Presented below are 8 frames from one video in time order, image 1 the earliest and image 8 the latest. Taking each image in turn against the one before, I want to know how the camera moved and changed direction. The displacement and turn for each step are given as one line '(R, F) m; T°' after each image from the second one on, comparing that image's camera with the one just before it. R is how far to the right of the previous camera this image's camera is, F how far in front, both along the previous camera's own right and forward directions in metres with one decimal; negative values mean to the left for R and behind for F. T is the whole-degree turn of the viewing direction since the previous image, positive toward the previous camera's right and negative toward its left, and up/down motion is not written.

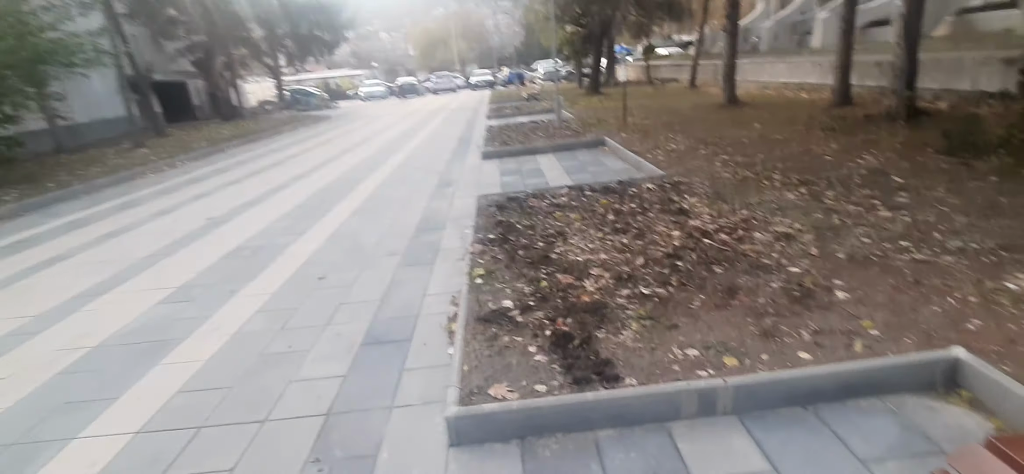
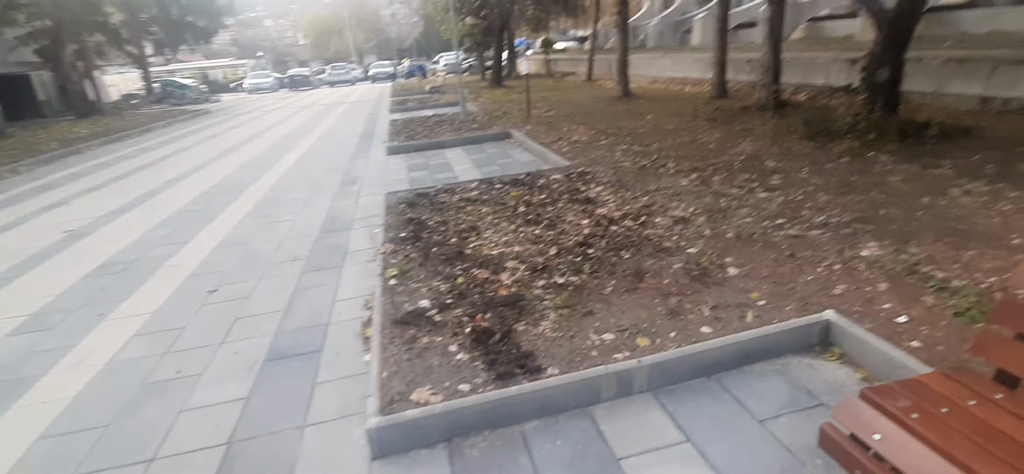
(0.0, 0.0) m; +11°
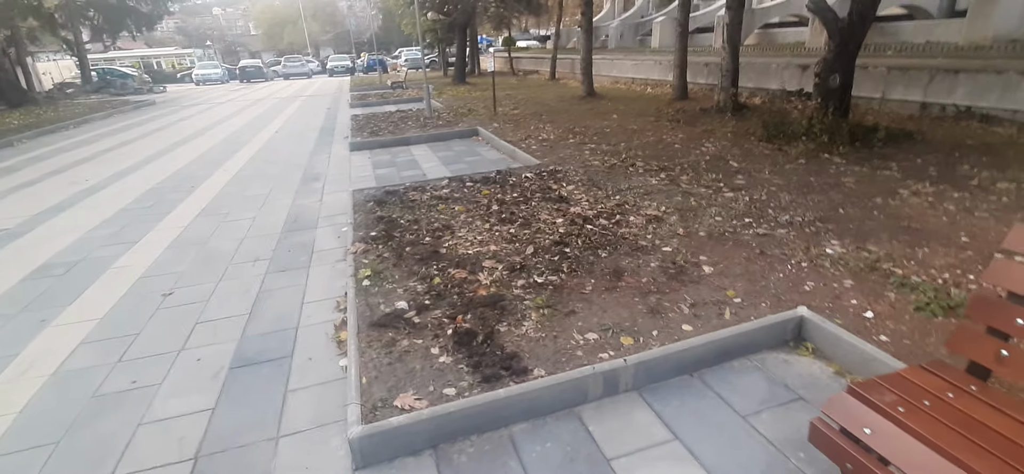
(-0.1, +0.1) m; +5°
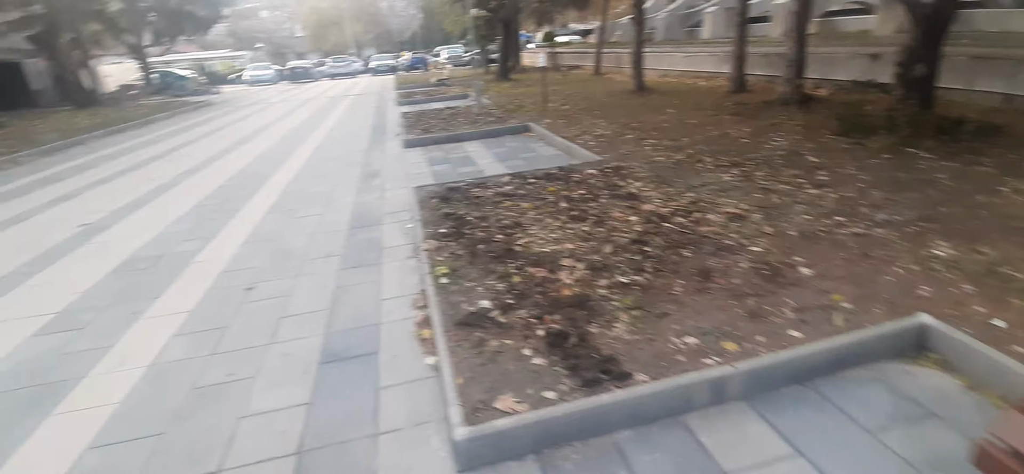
(-0.3, +0.1) m; -4°
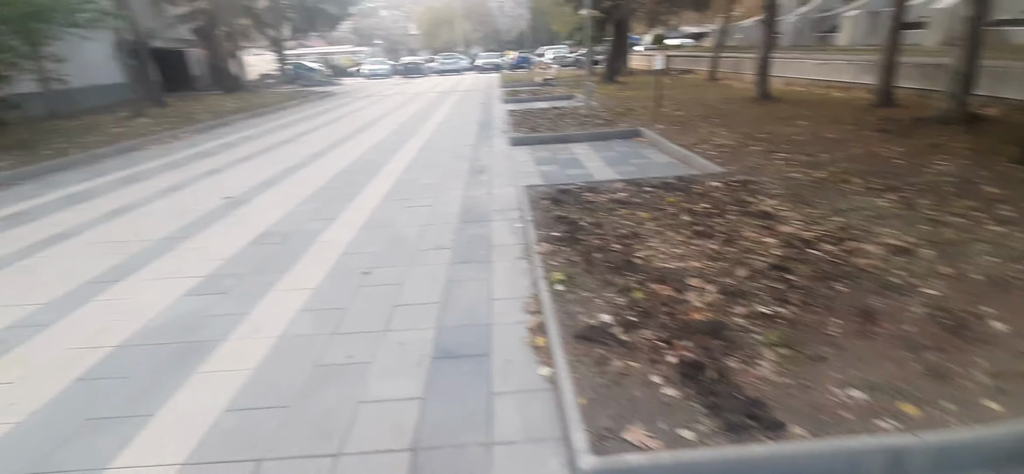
(-0.3, +0.1) m; -10°
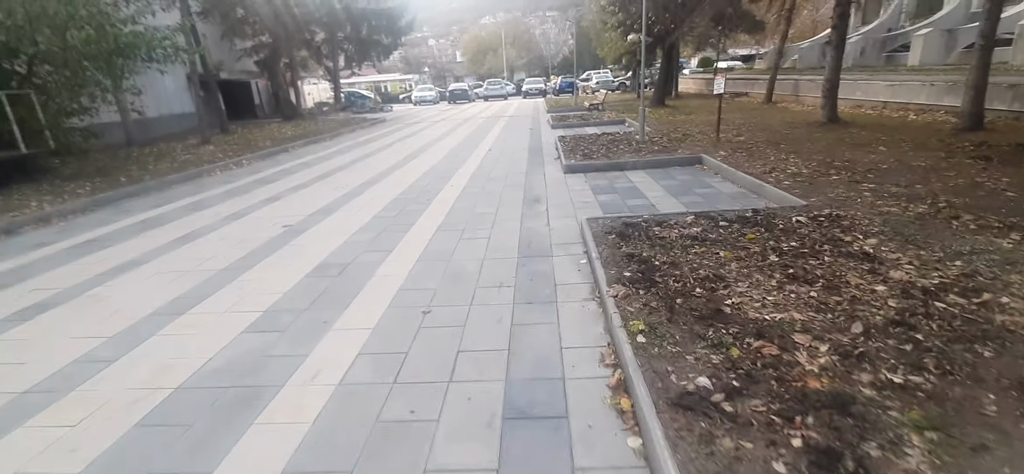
(-0.2, +0.3) m; -5°
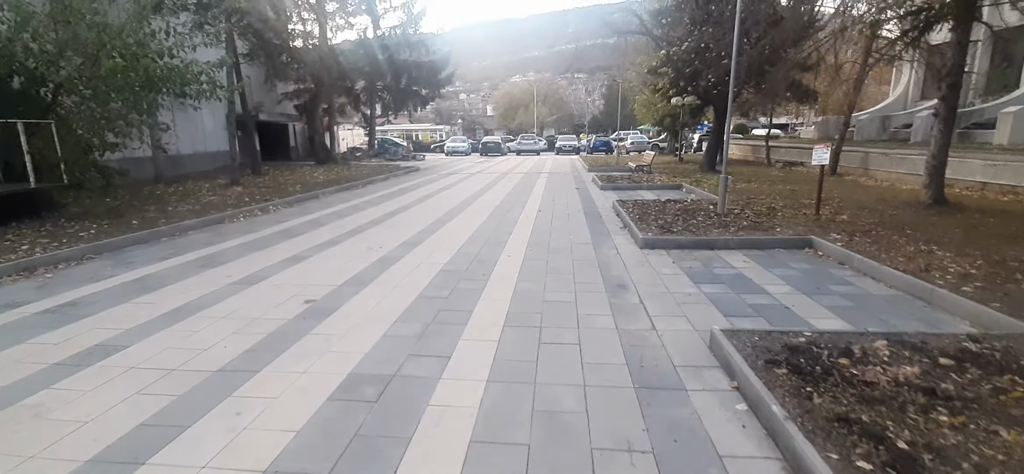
(-0.8, +1.5) m; -2°
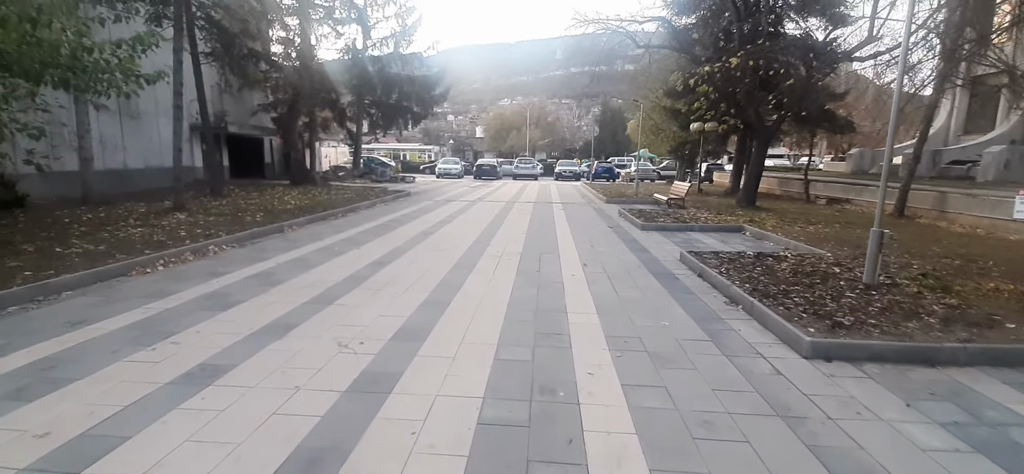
(-0.9, +3.2) m; +2°
